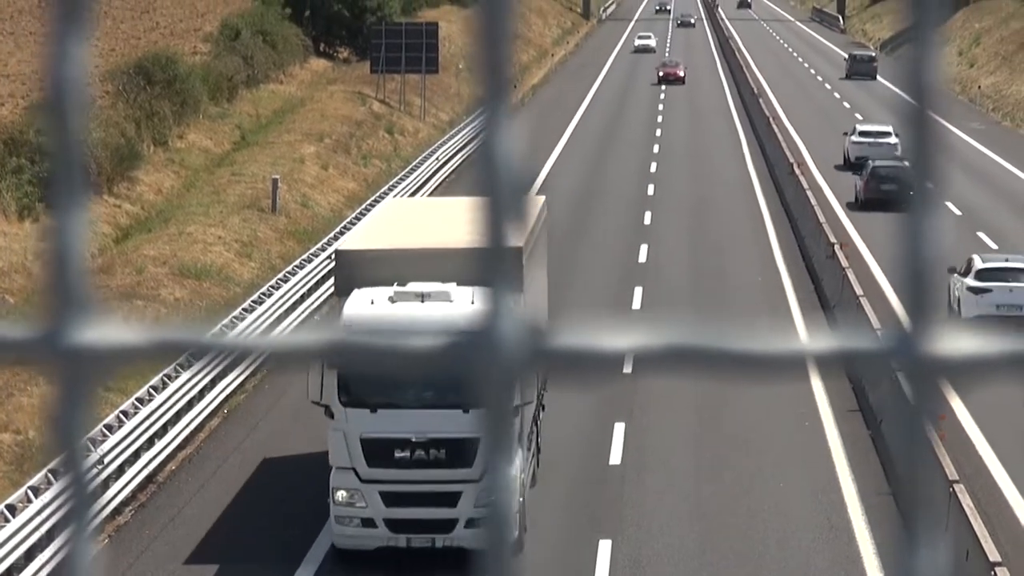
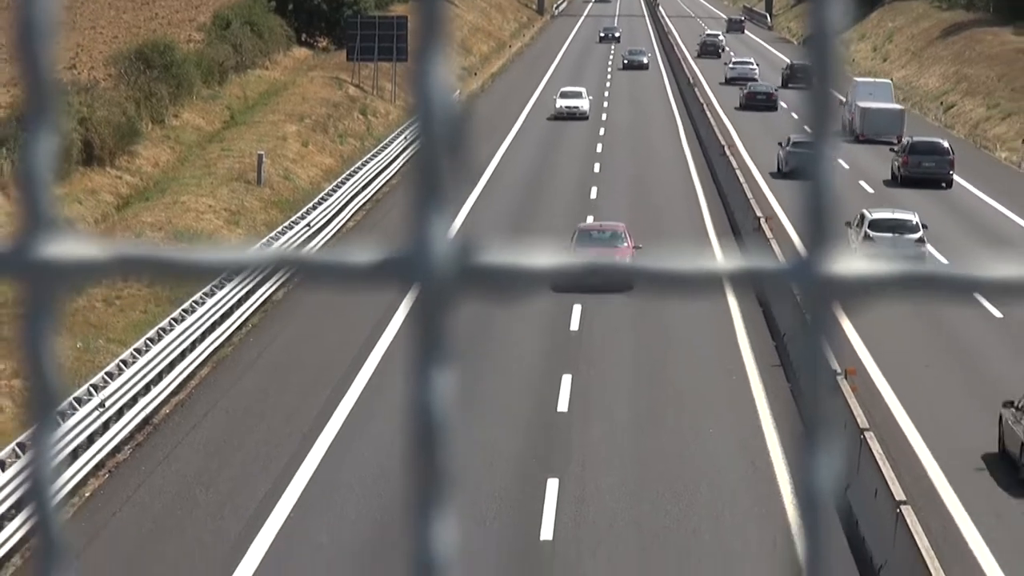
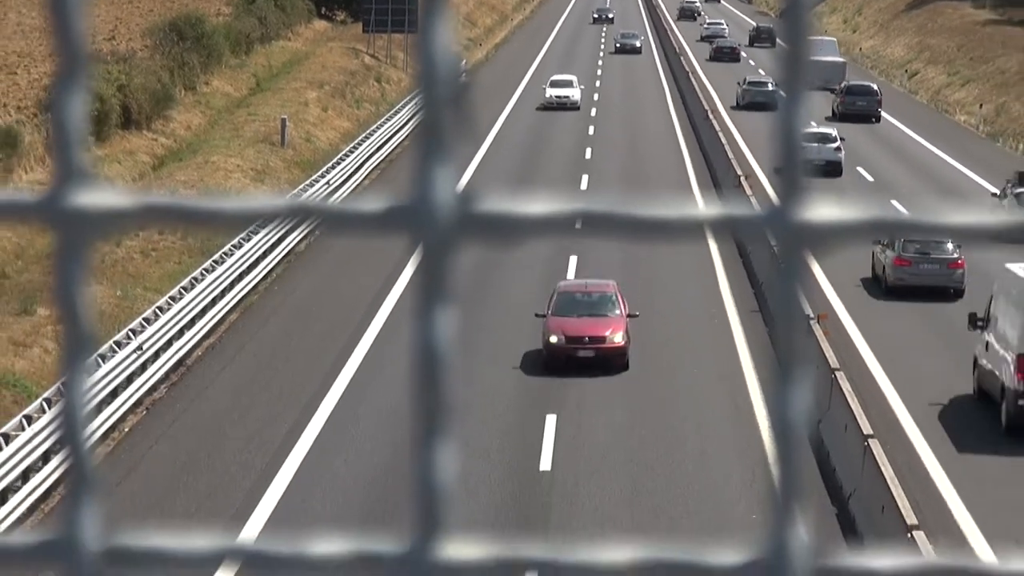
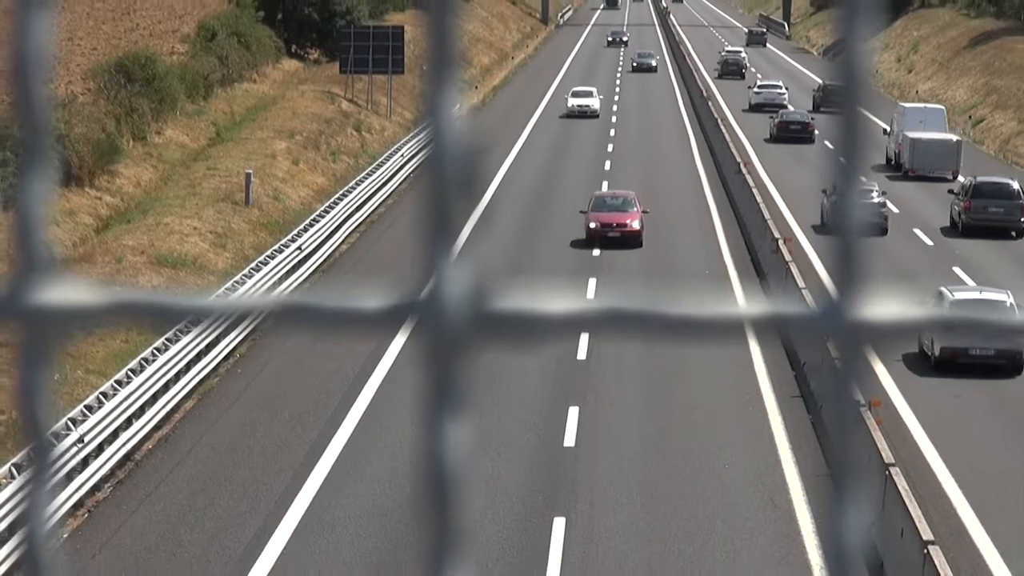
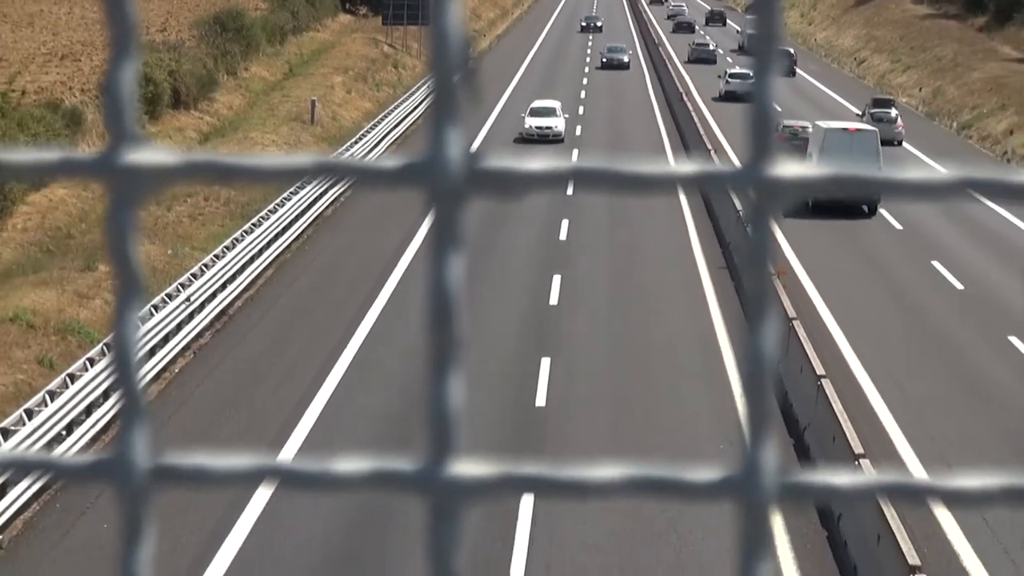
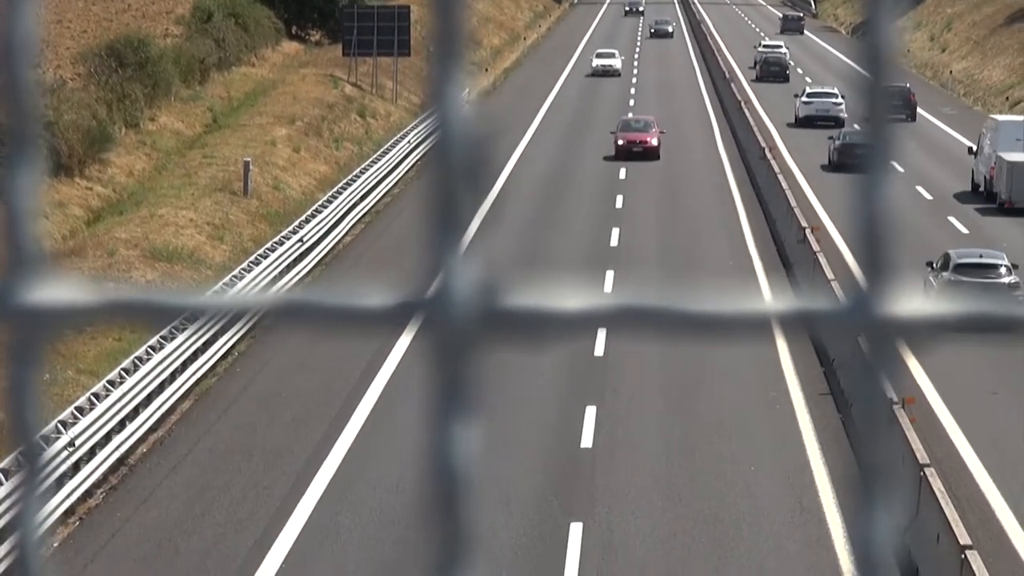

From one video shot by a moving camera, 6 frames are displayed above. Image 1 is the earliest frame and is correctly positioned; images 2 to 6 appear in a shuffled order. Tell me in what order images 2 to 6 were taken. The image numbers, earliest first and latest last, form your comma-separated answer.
6, 4, 2, 3, 5
